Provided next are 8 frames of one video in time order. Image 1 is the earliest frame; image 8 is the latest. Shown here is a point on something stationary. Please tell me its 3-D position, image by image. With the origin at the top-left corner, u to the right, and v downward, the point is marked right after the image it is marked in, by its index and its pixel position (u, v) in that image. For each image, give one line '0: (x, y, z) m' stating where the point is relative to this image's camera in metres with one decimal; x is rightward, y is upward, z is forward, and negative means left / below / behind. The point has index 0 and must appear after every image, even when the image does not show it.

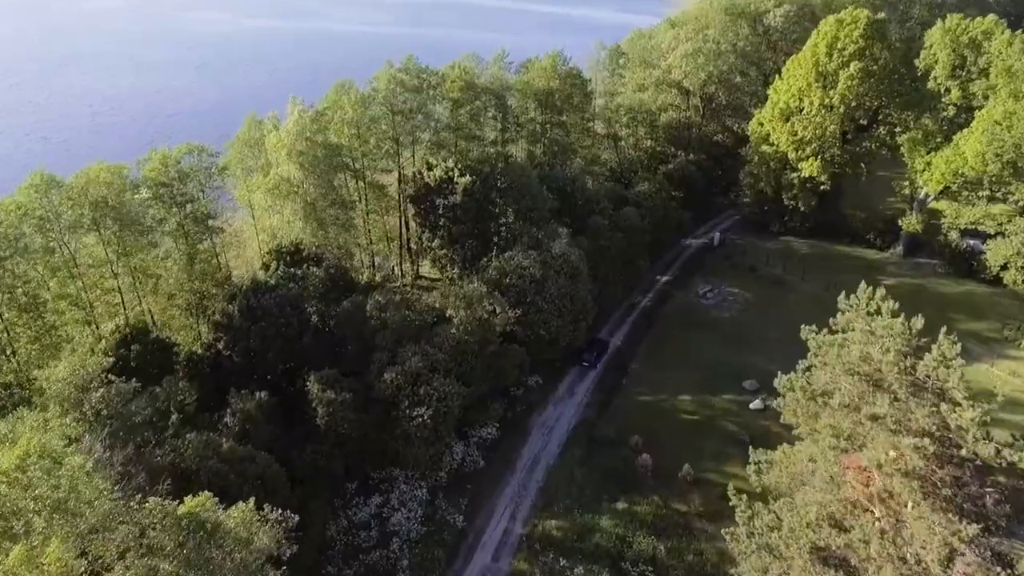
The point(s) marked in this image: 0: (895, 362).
0: (+11.8, -2.4, +20.3) m
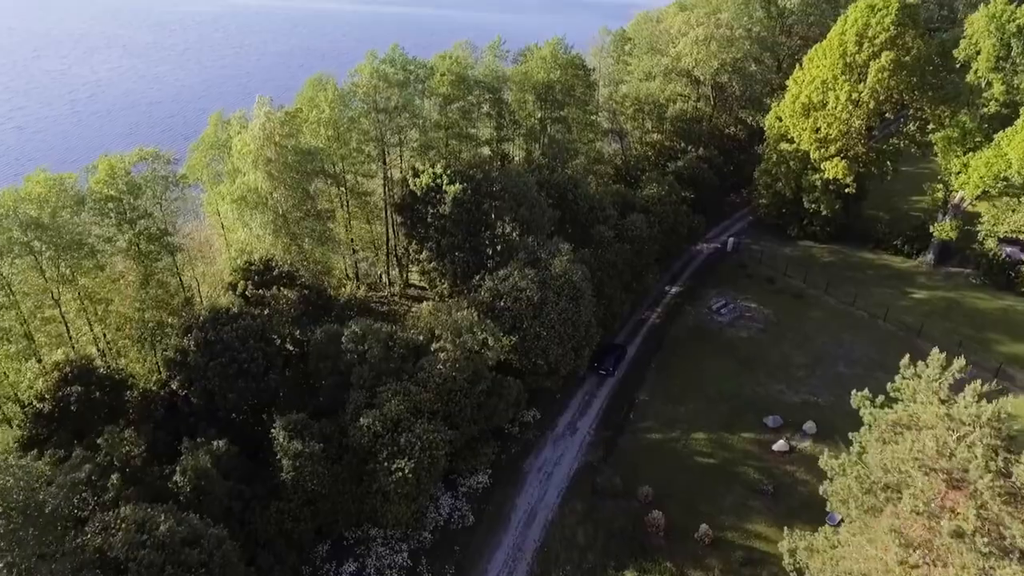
0: (+11.5, -4.3, +16.1) m
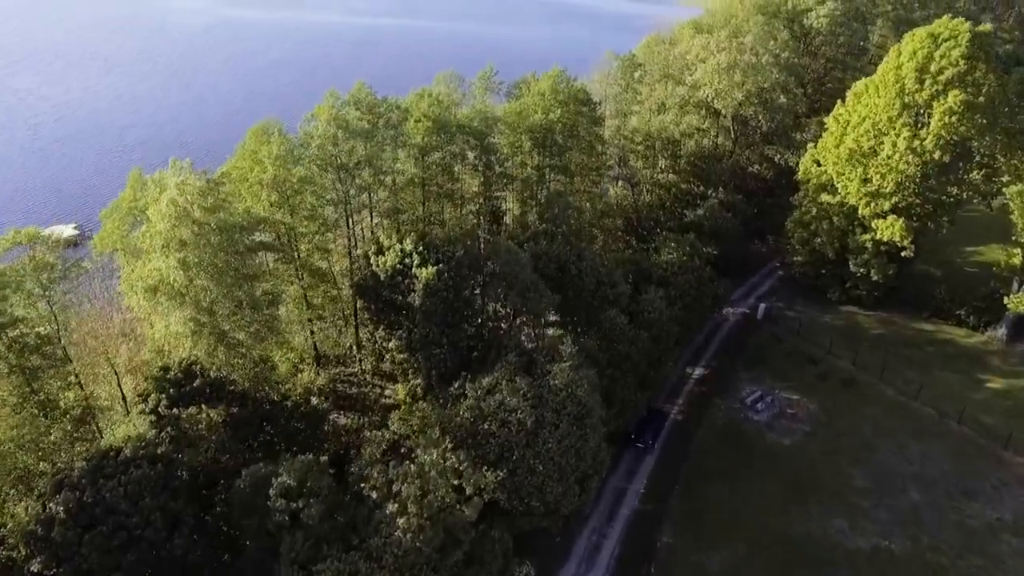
0: (+10.9, -9.1, +8.1) m
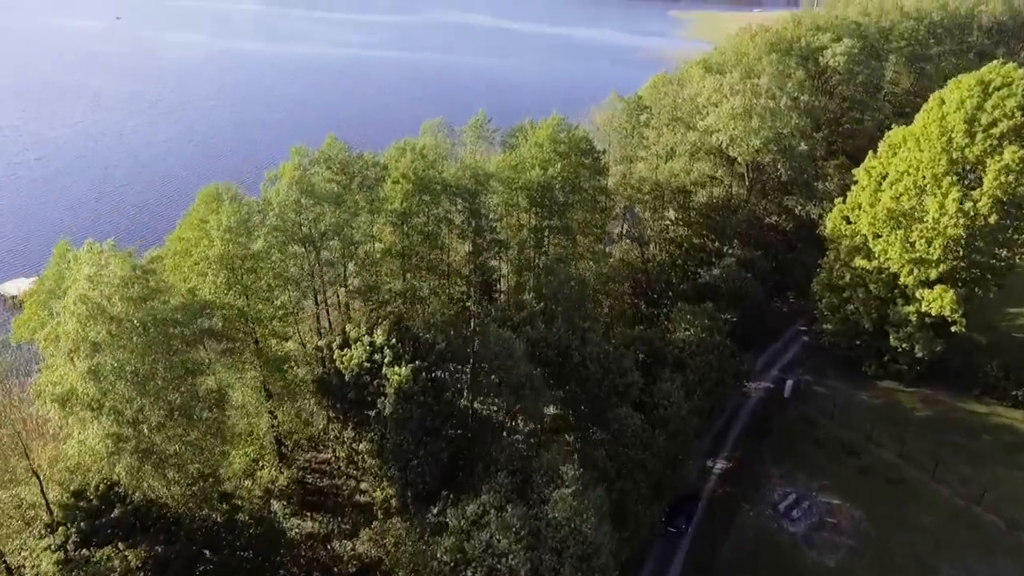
0: (+10.5, -12.1, +2.5) m
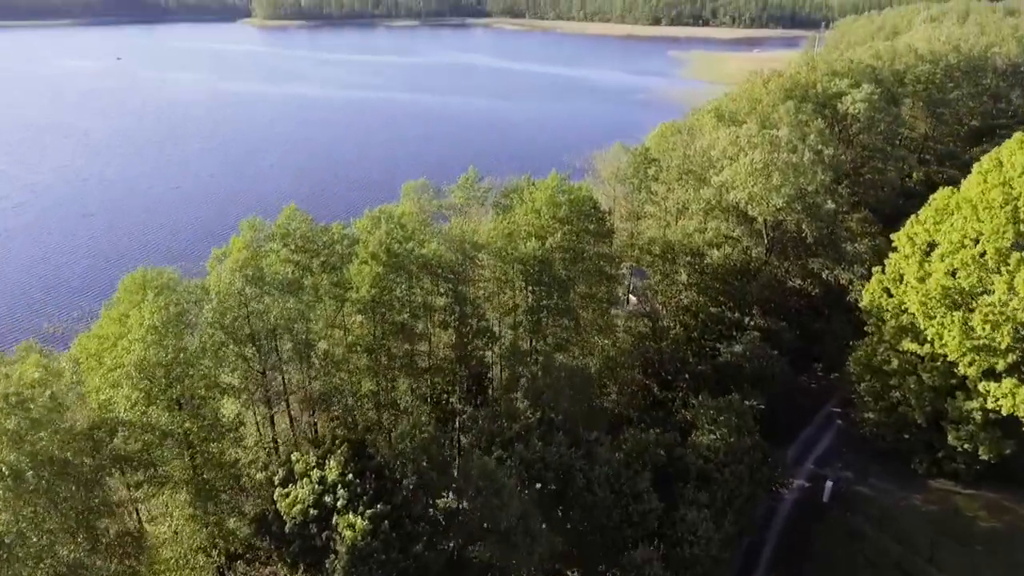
0: (+10.1, -14.7, -3.5) m
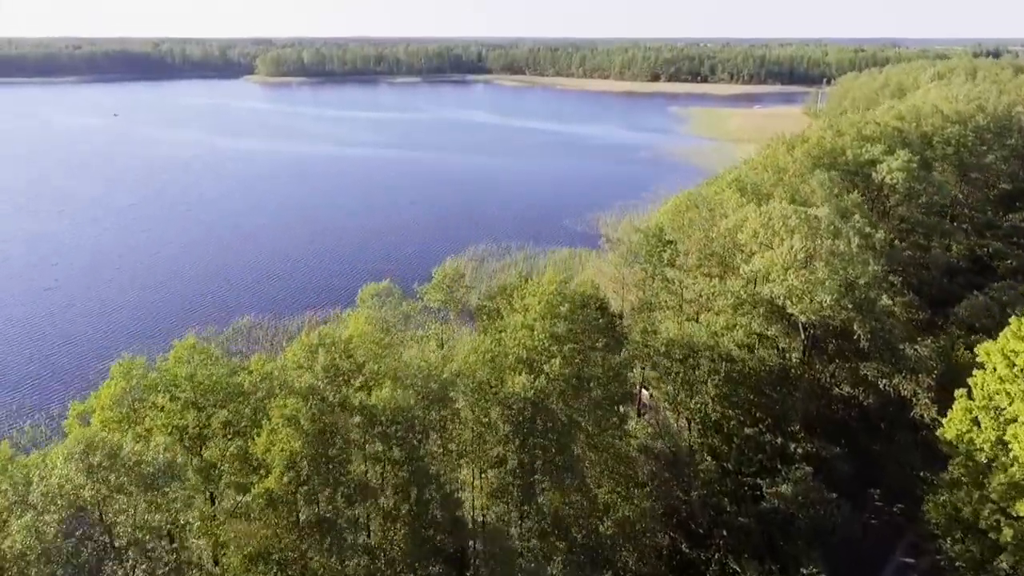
0: (+9.5, -17.4, -12.6) m
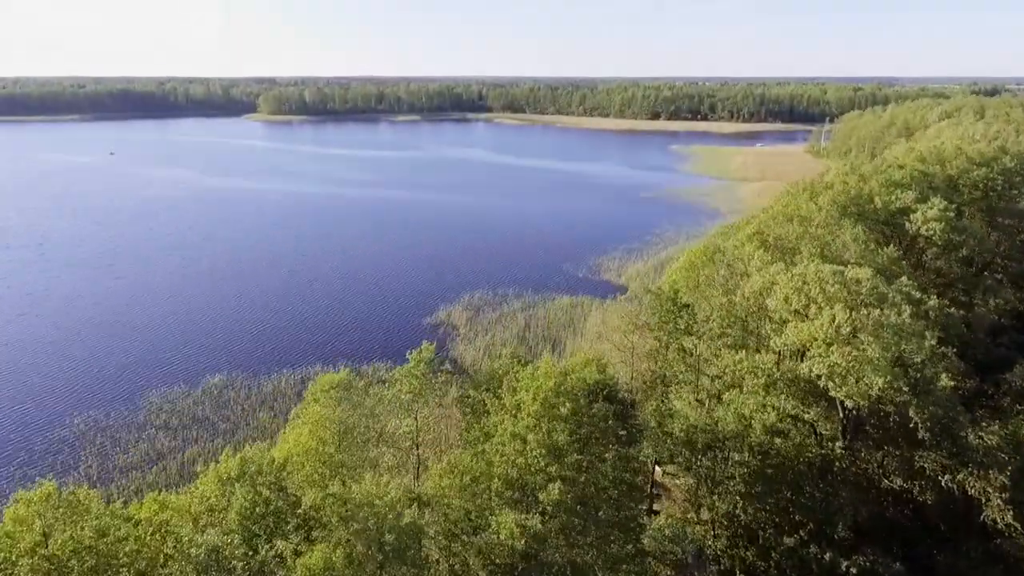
0: (+9.0, -18.5, -19.3) m
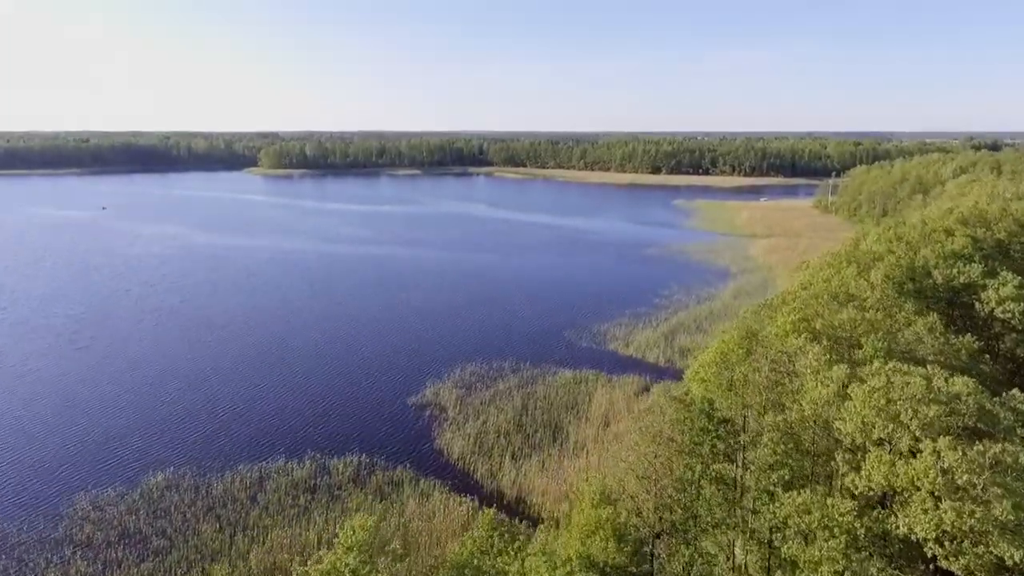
0: (+8.3, -19.0, -29.2) m
